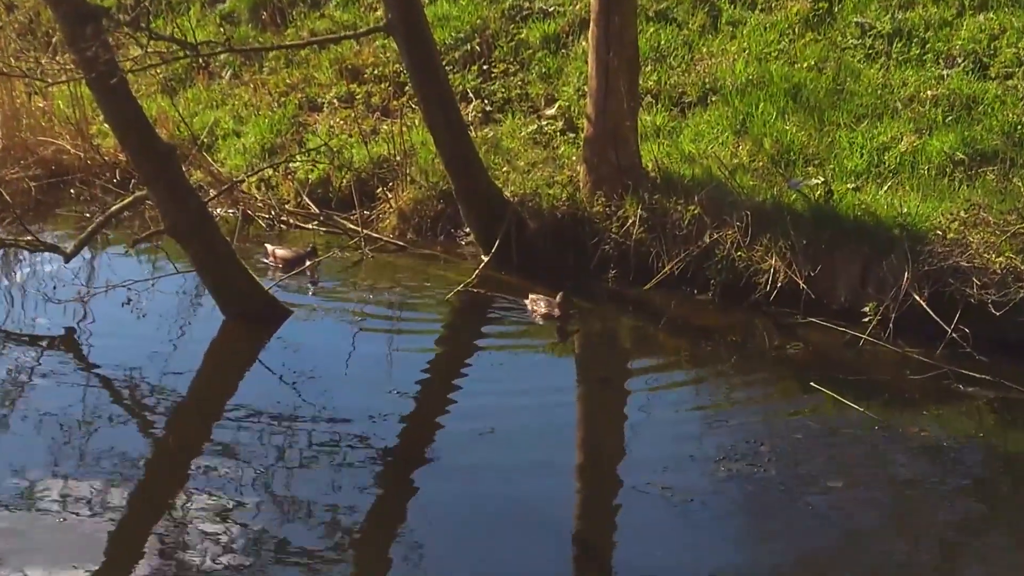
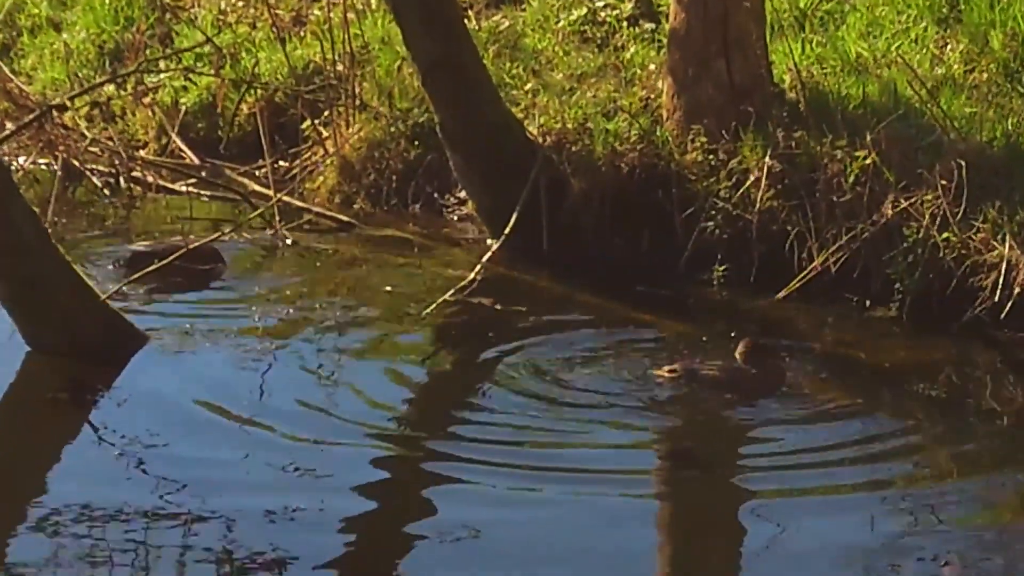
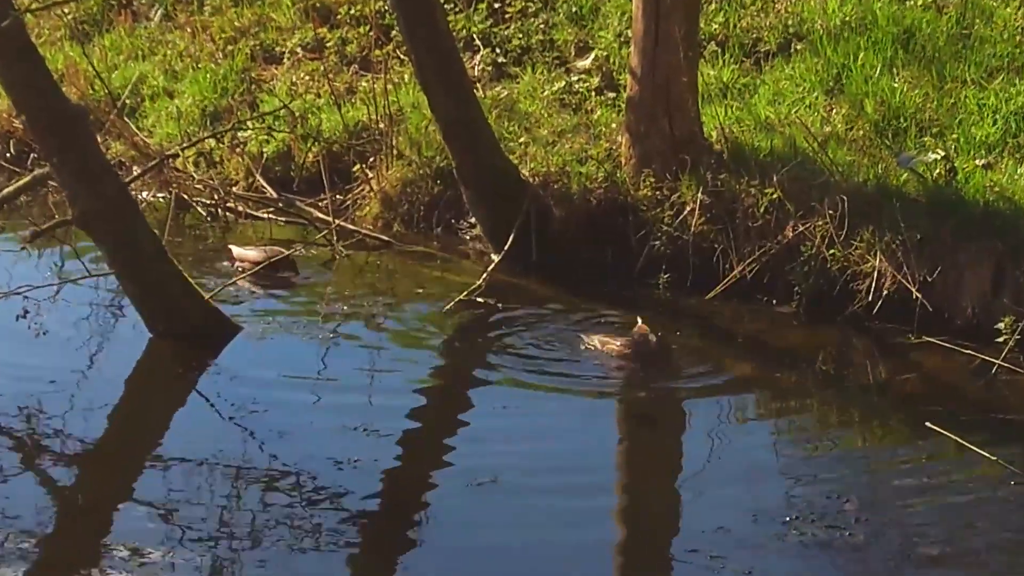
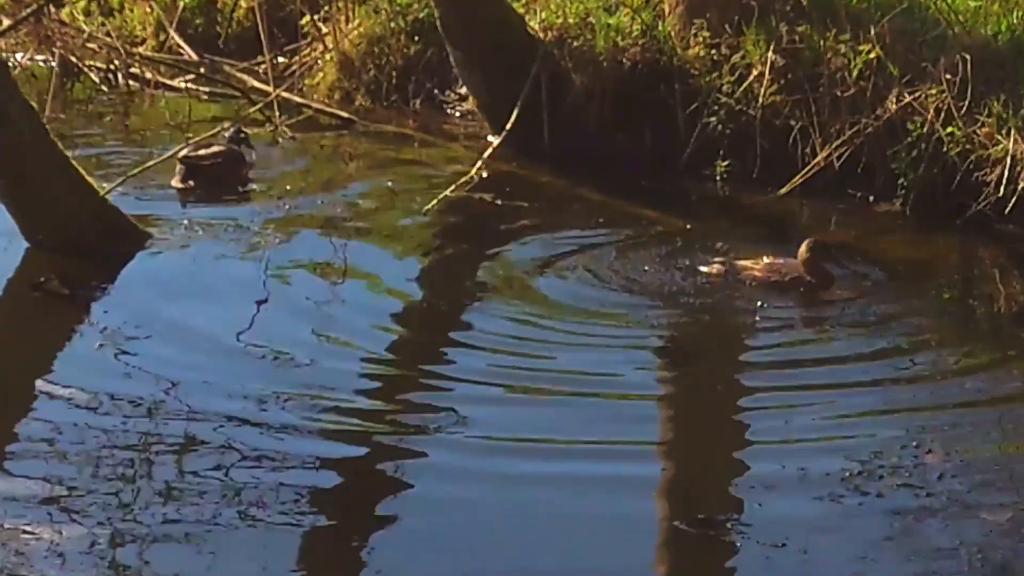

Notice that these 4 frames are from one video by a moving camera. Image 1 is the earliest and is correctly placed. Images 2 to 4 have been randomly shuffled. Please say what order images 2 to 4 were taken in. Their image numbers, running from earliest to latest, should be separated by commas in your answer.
3, 2, 4
